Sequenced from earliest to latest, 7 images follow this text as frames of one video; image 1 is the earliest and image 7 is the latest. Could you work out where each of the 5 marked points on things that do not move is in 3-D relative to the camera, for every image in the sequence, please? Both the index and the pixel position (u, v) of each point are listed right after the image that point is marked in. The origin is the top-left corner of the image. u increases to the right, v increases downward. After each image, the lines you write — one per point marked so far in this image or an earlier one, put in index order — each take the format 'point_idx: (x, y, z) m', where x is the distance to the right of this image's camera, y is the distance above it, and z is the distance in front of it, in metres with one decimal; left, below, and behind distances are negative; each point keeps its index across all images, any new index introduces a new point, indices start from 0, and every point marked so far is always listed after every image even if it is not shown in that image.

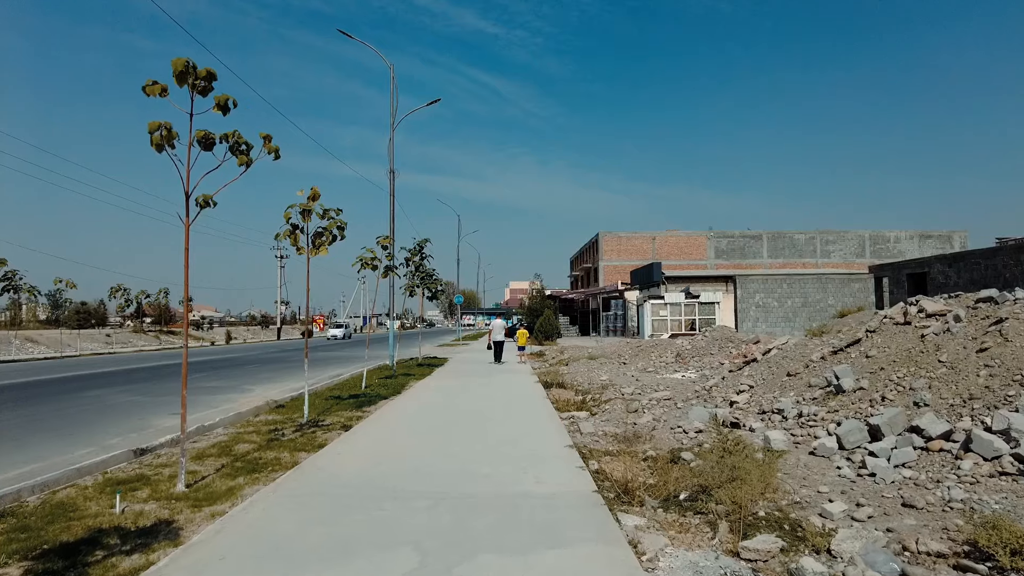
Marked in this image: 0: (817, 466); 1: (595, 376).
0: (+3.1, -1.8, +6.7) m
1: (+2.1, -2.3, +16.3) m
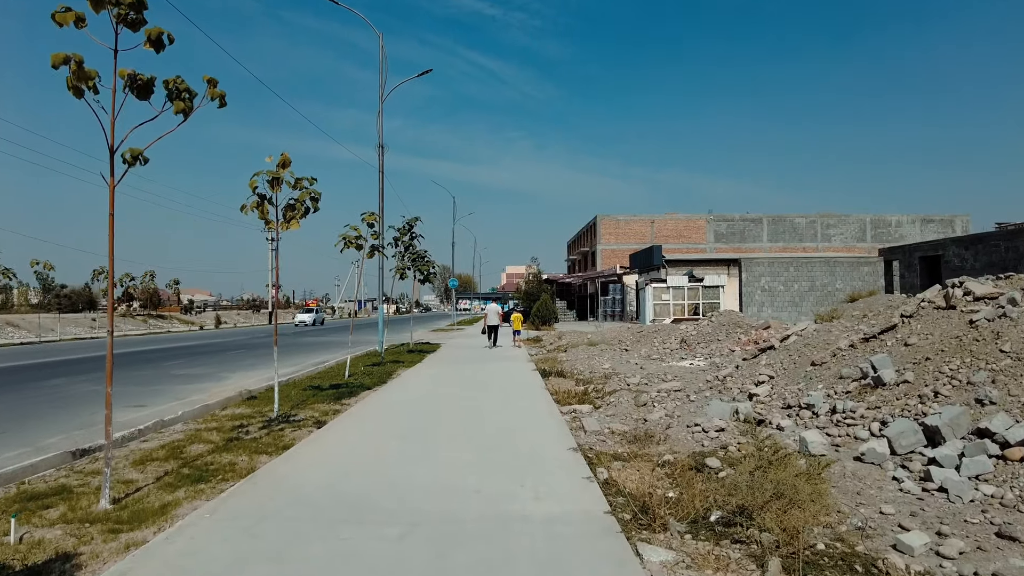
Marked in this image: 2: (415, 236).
0: (+3.1, -1.6, +5.6) m
1: (+2.0, -1.8, +15.3) m
2: (-2.7, +1.5, +18.3) m
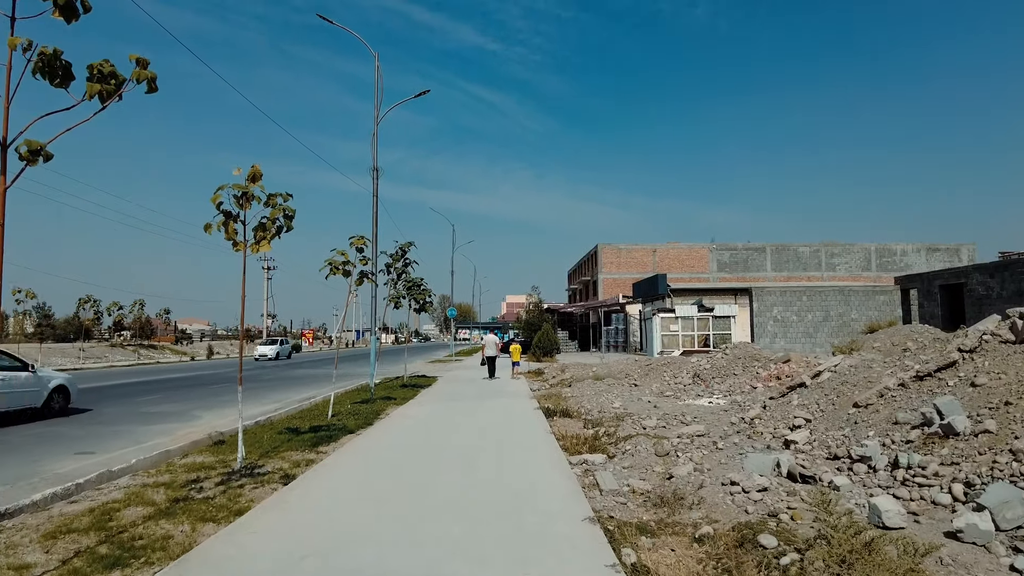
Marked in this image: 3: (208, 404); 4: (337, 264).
0: (+3.1, -1.8, +4.3) m
1: (+2.0, -2.5, +13.9) m
2: (-2.7, +0.7, +17.1) m
3: (-7.5, -2.9, +16.1) m
4: (-3.6, +0.5, +13.2) m
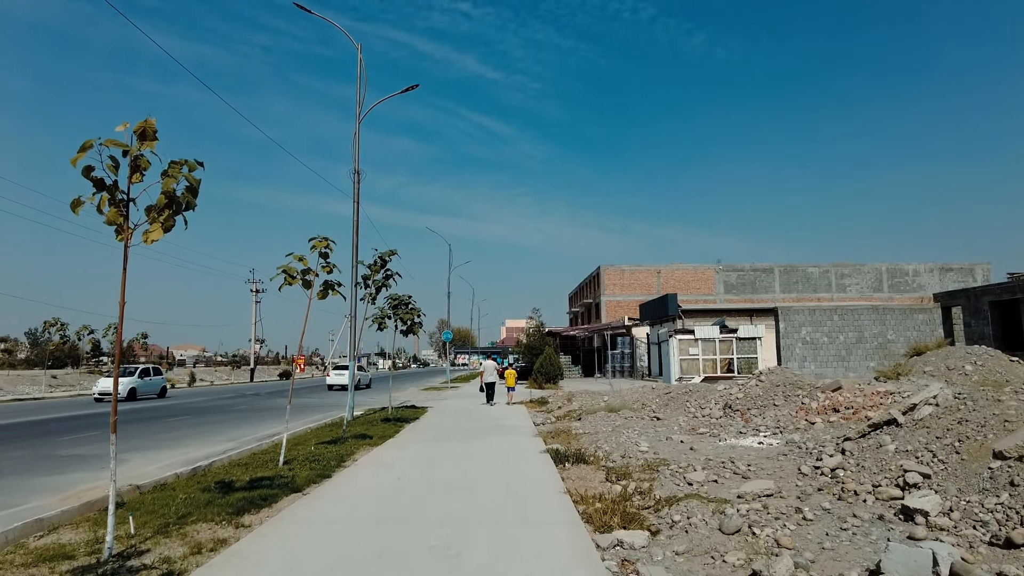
0: (+3.1, -1.7, +1.7) m
1: (+2.0, -2.7, +11.3) m
2: (-2.7, +0.3, +14.6) m
3: (-7.5, -3.2, +13.4) m
4: (-3.6, +0.3, +10.6) m
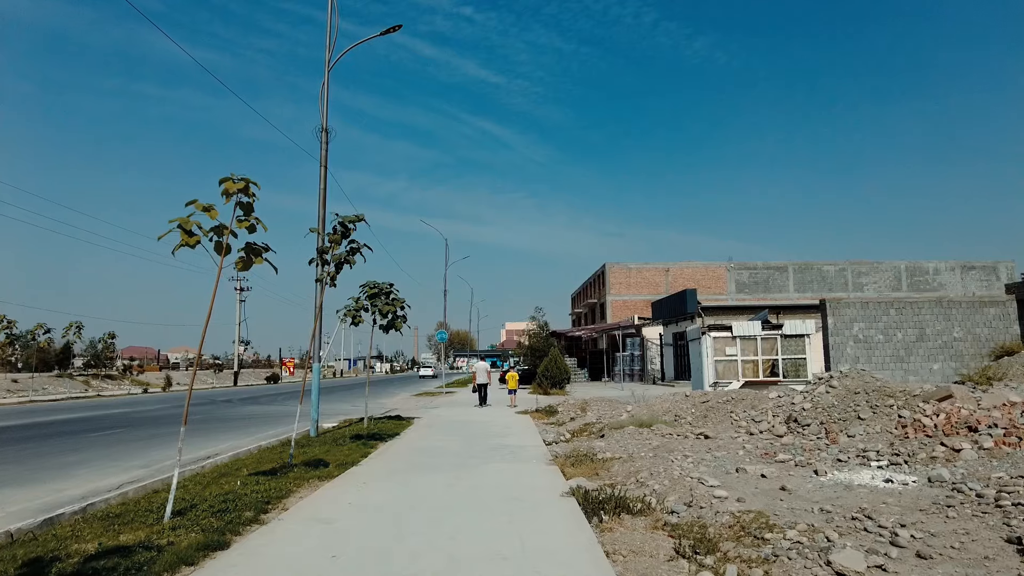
0: (+3.2, -1.2, -1.8) m
1: (+2.1, -2.3, +7.8) m
2: (-2.7, +0.7, +11.1) m
3: (-7.4, -2.8, +9.9) m
4: (-3.5, +0.7, +7.2) m
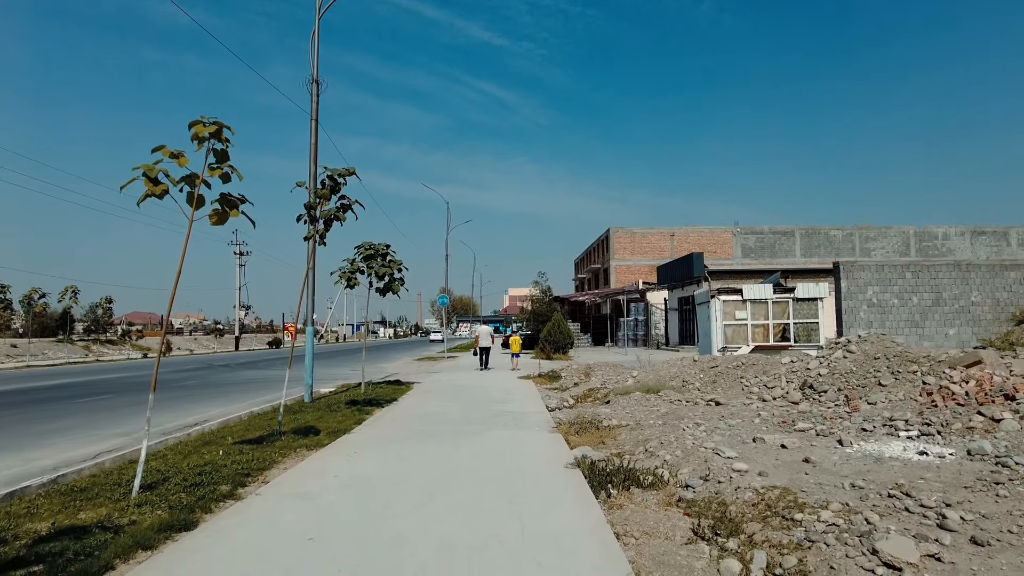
0: (+3.1, -1.2, -2.5) m
1: (+2.1, -1.8, +7.2) m
2: (-2.6, +1.3, +10.3) m
3: (-7.4, -2.2, +9.4) m
4: (-3.5, +1.1, +6.4) m
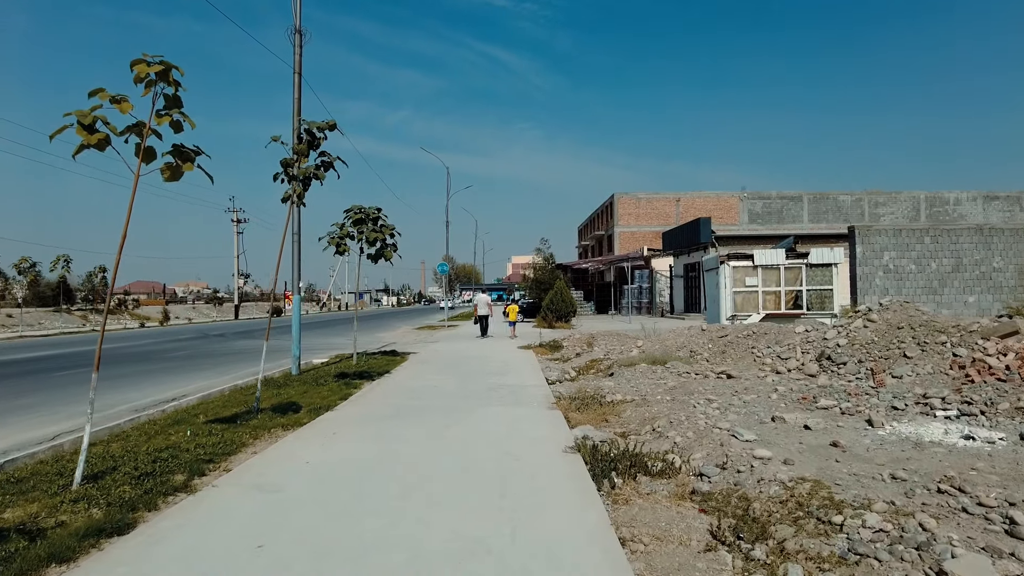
0: (+3.0, -1.4, -3.2) m
1: (+2.1, -1.5, +6.4) m
2: (-2.7, +1.9, +9.5) m
3: (-7.5, -1.8, +8.7) m
4: (-3.6, +1.4, +5.6) m
